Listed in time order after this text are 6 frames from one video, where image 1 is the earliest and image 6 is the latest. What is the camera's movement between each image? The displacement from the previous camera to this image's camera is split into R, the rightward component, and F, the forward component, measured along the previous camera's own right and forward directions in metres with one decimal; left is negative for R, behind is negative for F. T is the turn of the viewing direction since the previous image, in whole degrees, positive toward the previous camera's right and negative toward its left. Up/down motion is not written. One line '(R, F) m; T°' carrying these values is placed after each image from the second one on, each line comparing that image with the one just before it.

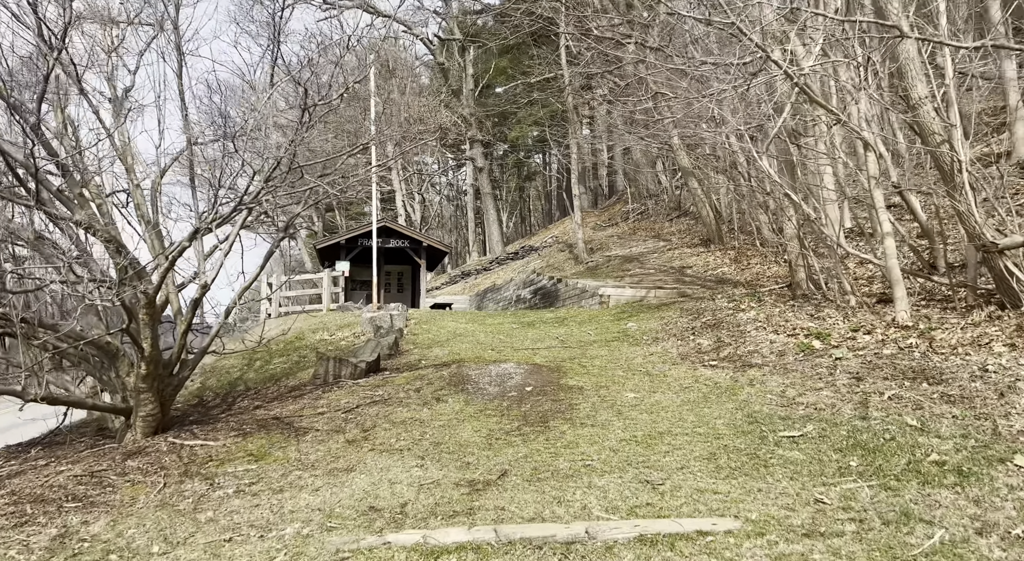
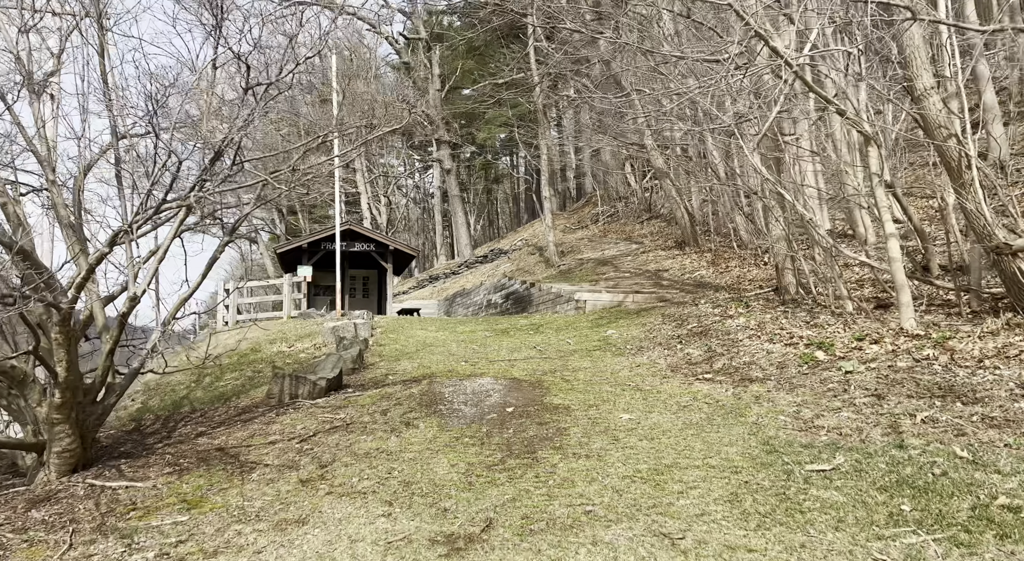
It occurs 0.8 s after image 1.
(-0.1, +0.8) m; +2°
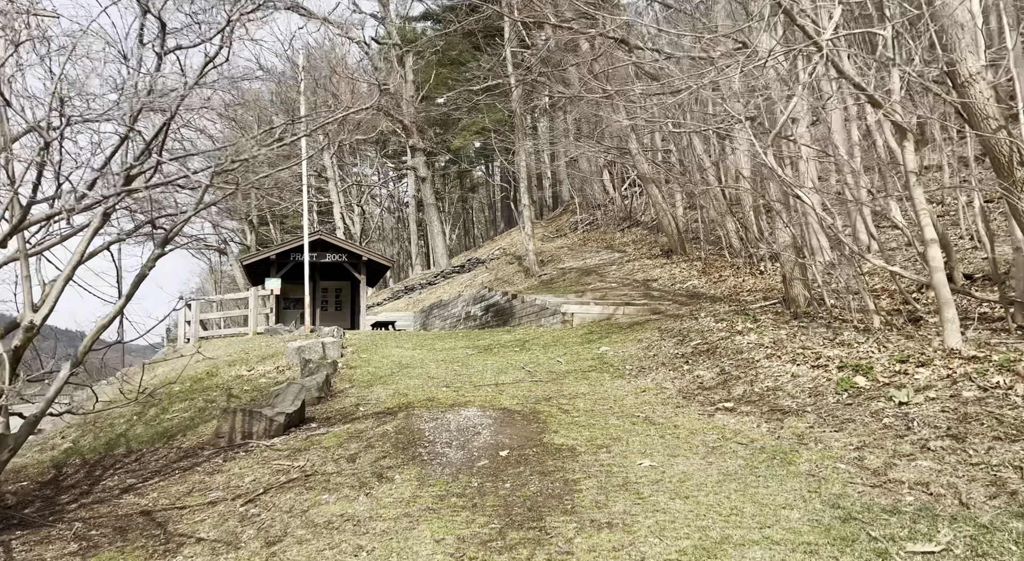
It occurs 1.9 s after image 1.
(-0.1, +1.1) m; +2°
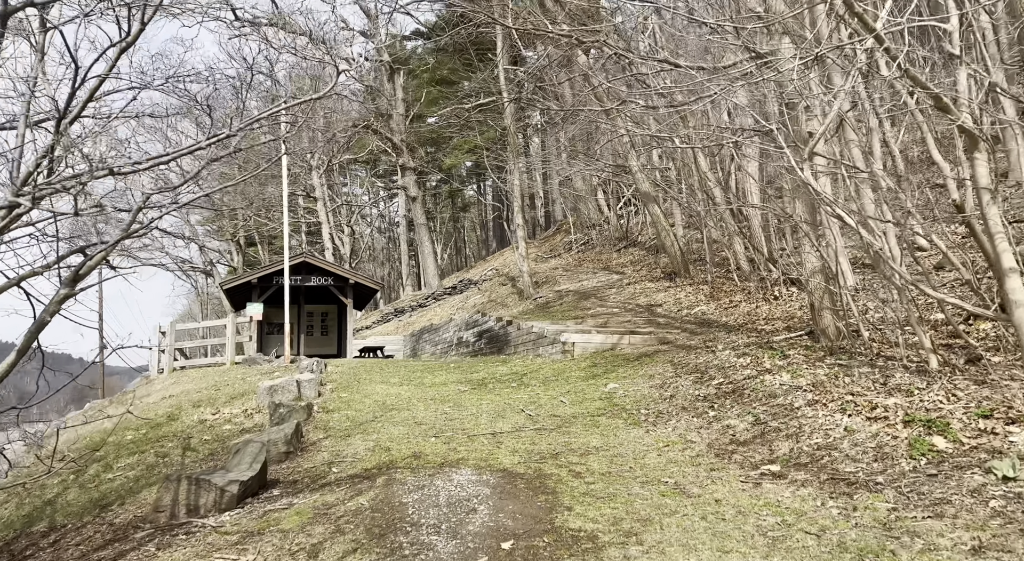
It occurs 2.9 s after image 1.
(-0.1, +1.2) m; +1°
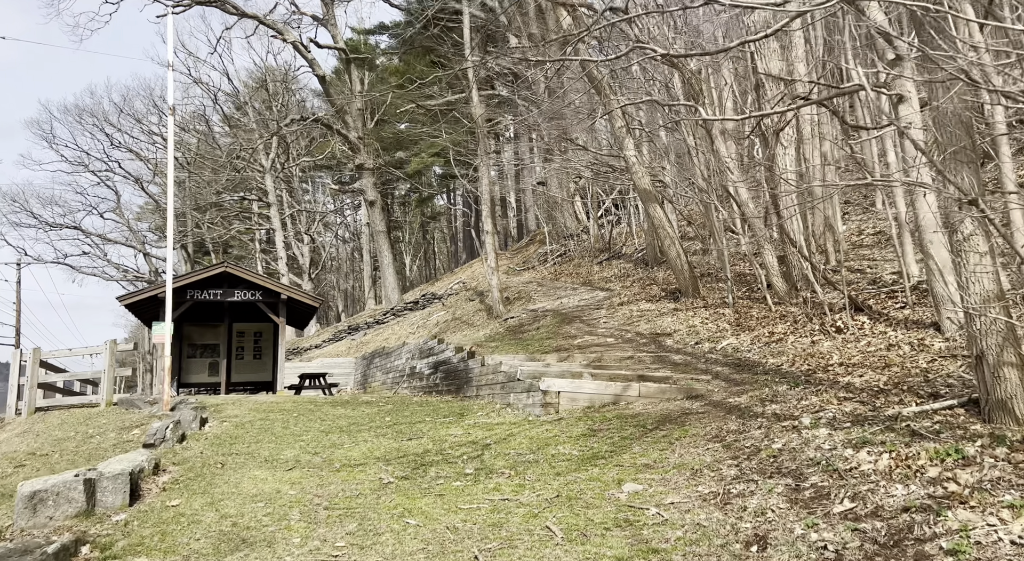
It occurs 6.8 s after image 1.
(+0.1, +4.3) m; +2°
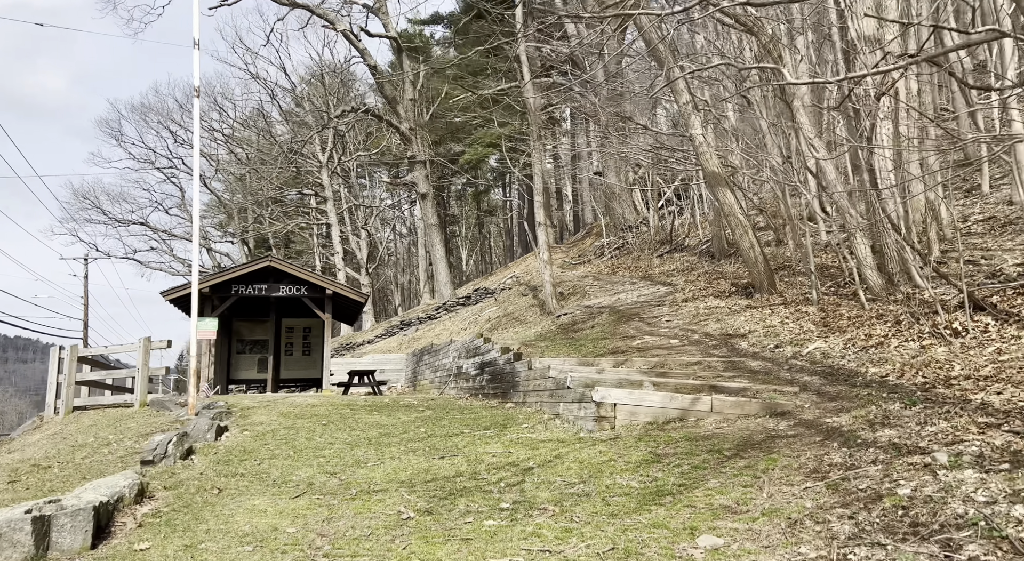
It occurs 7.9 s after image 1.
(+0.1, +1.4) m; -4°
